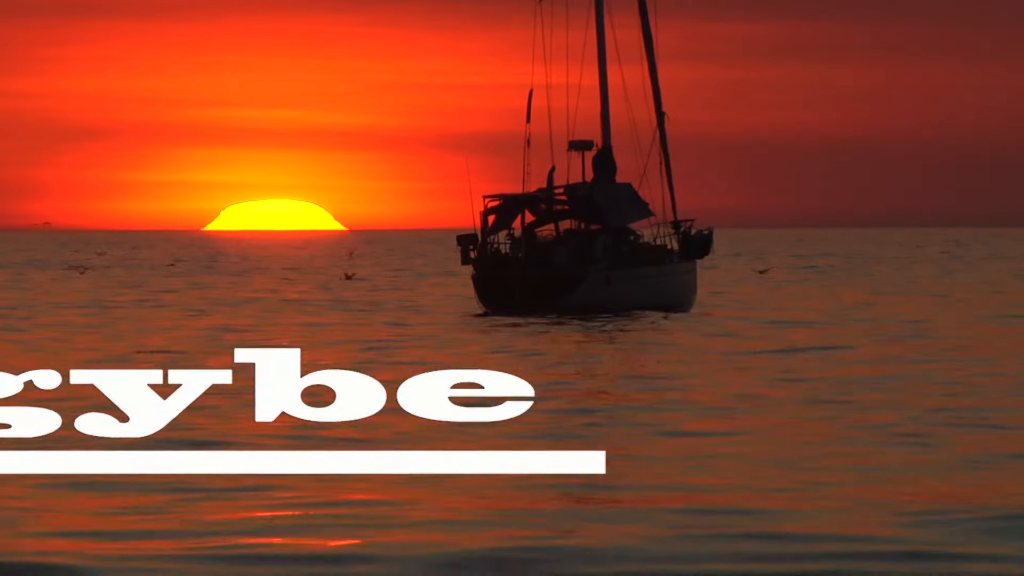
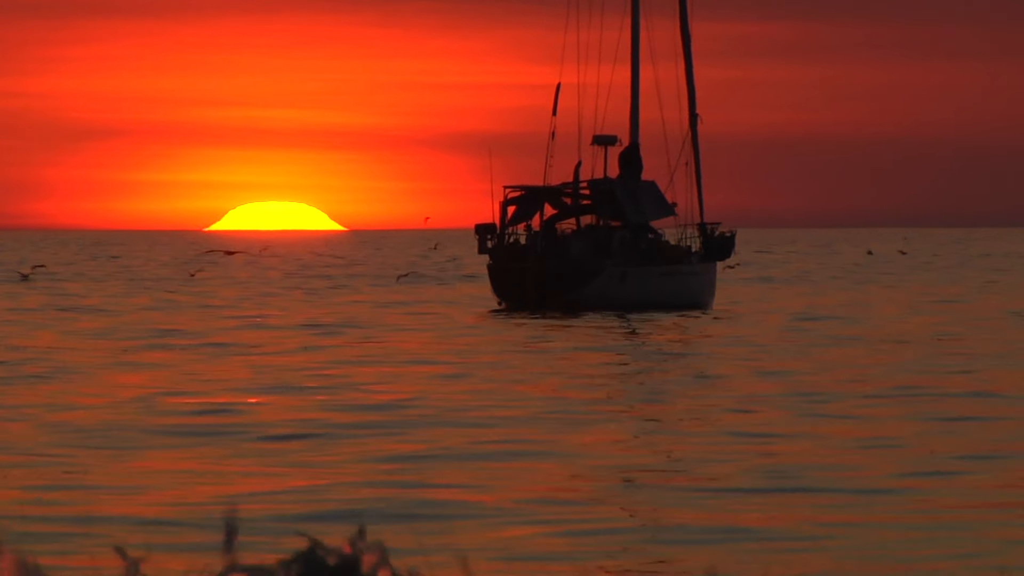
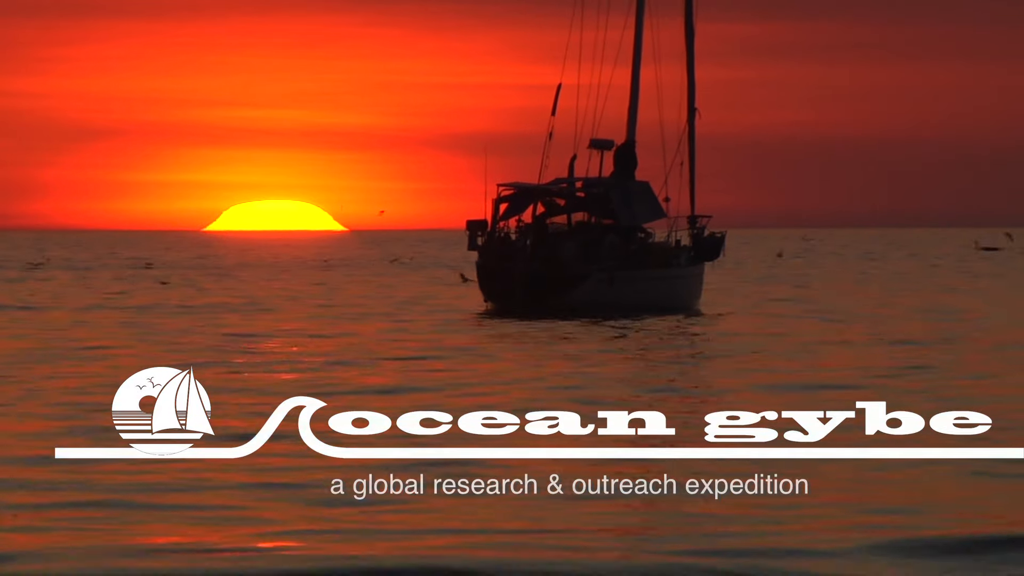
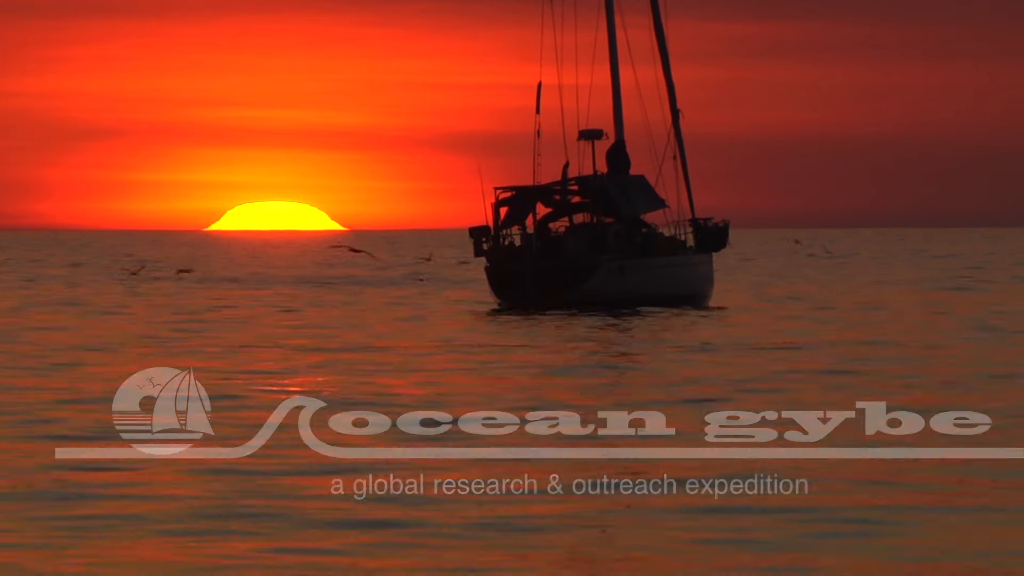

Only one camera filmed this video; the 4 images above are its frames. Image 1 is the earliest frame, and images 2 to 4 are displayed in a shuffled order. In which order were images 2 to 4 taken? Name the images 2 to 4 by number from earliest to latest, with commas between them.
3, 4, 2
